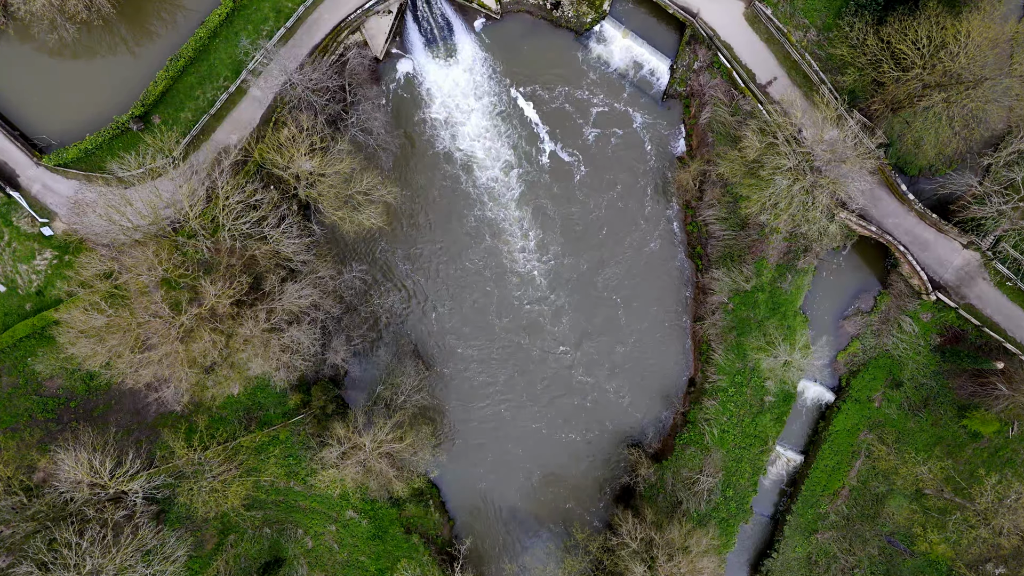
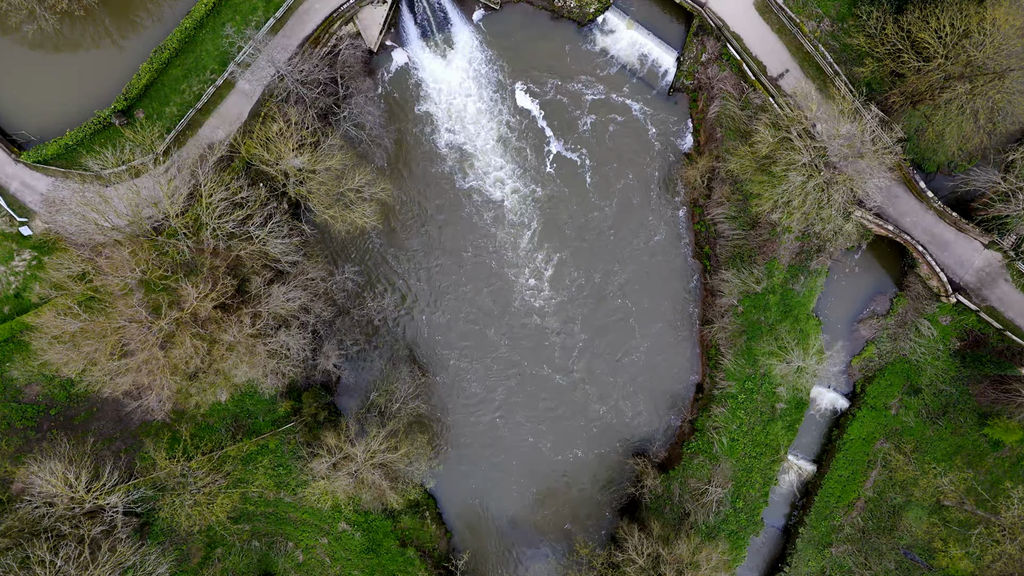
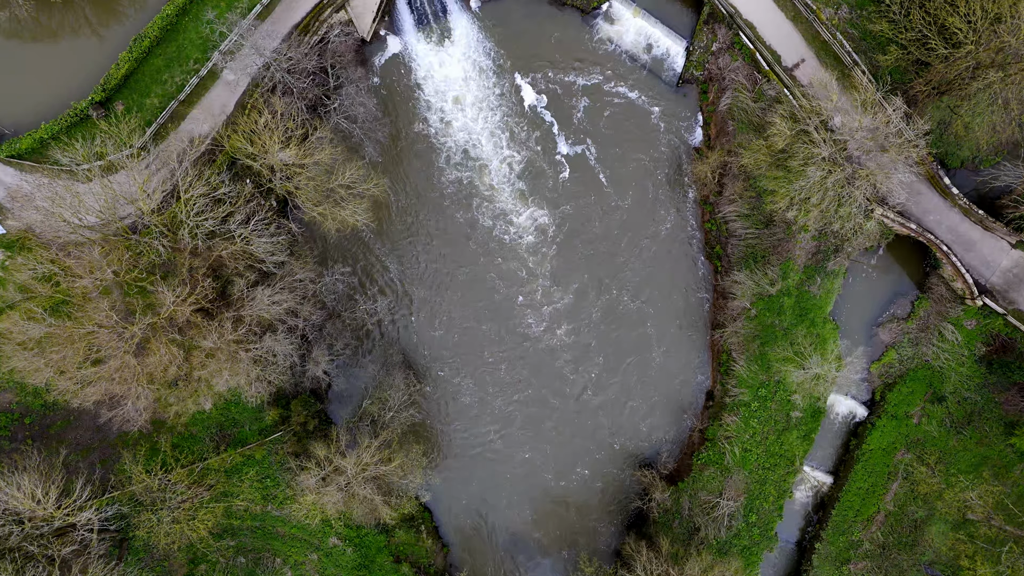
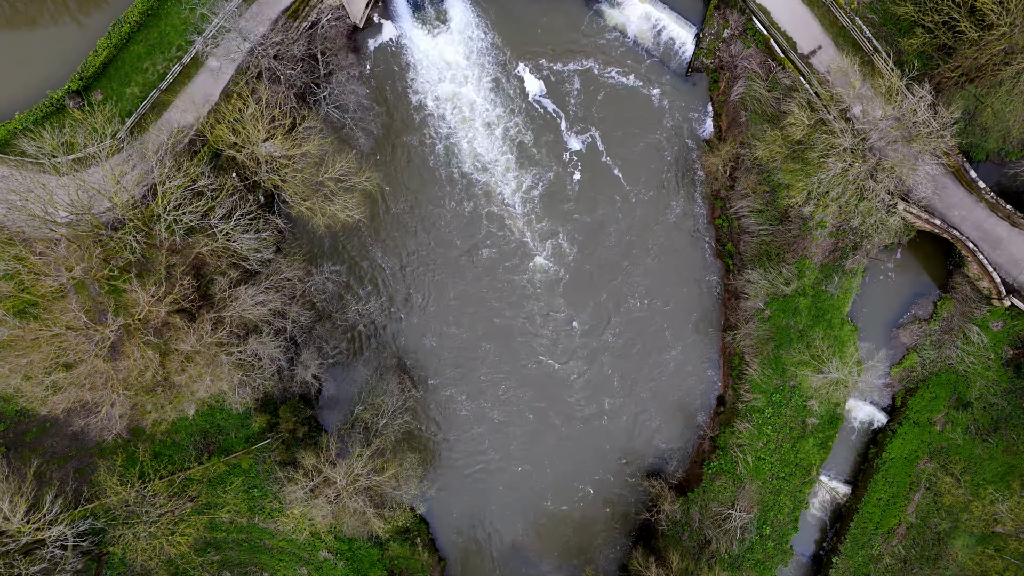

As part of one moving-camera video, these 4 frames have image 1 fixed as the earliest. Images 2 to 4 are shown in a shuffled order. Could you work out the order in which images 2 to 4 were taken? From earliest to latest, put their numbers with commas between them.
2, 3, 4
